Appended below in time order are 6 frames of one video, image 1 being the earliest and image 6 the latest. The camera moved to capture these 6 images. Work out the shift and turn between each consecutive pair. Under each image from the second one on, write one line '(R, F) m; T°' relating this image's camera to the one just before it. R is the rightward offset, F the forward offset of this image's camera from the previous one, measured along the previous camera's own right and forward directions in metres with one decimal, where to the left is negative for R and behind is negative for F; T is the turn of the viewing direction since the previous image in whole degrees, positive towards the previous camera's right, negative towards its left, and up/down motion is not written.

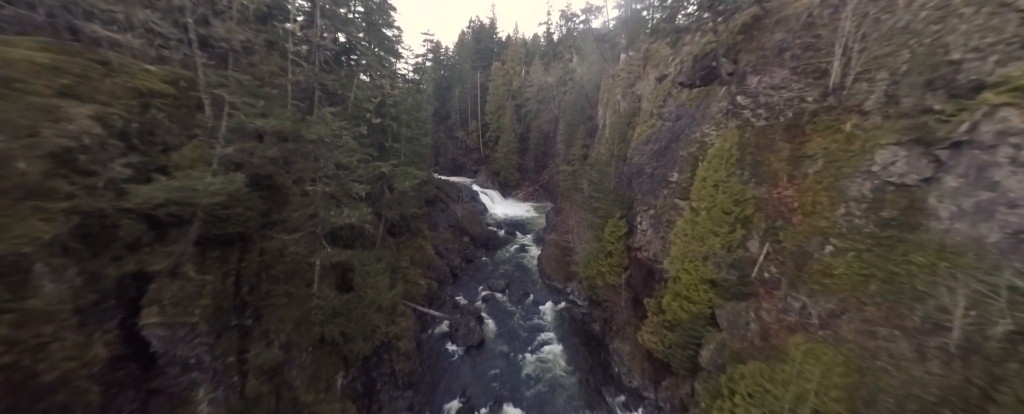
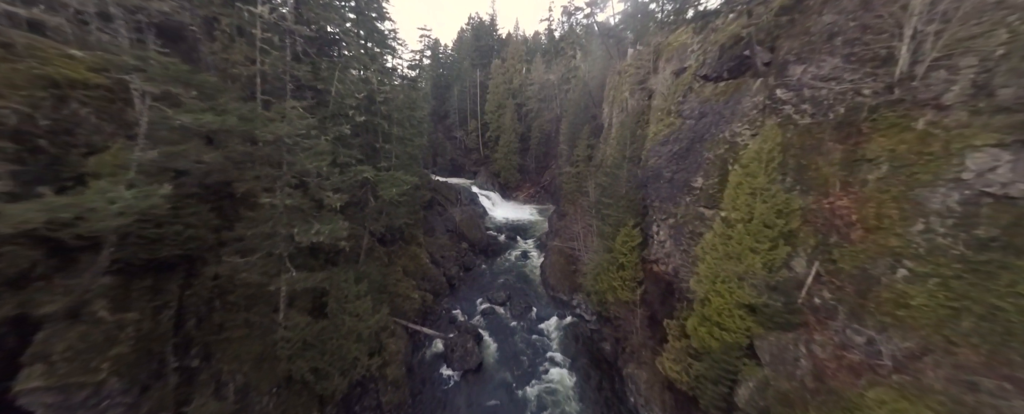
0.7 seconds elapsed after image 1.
(-0.1, +1.7) m; 0°
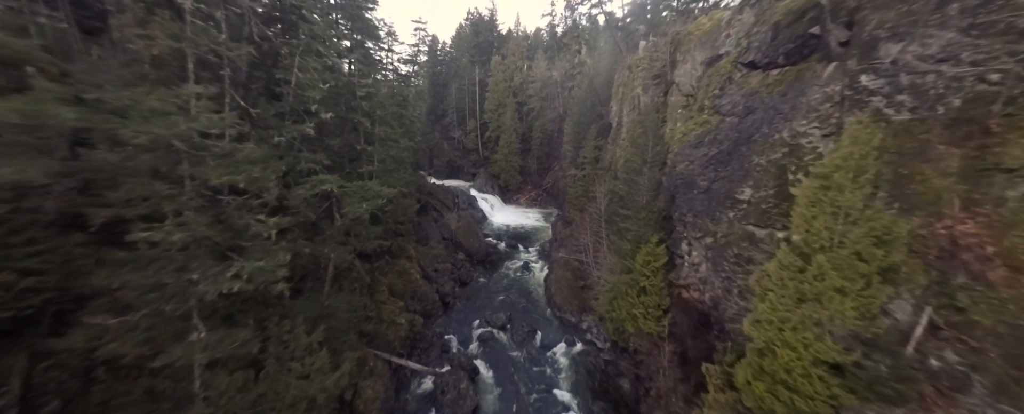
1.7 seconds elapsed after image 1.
(-0.1, +2.5) m; 0°
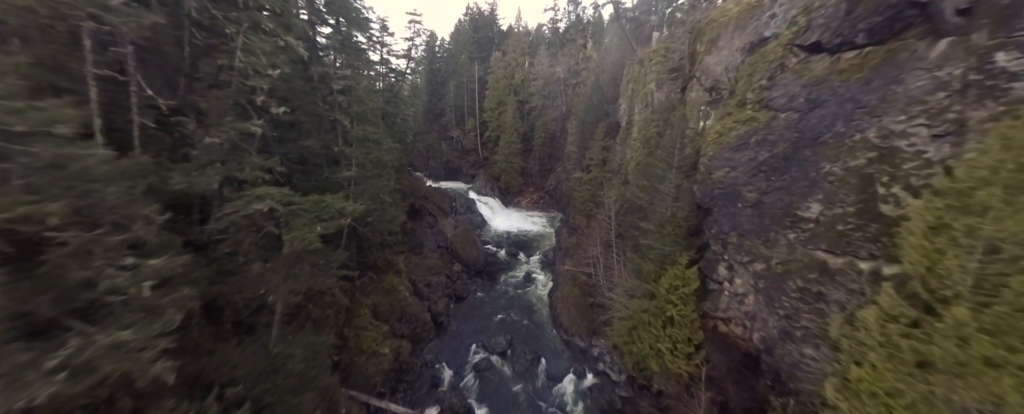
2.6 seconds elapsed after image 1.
(0.0, +2.2) m; 0°
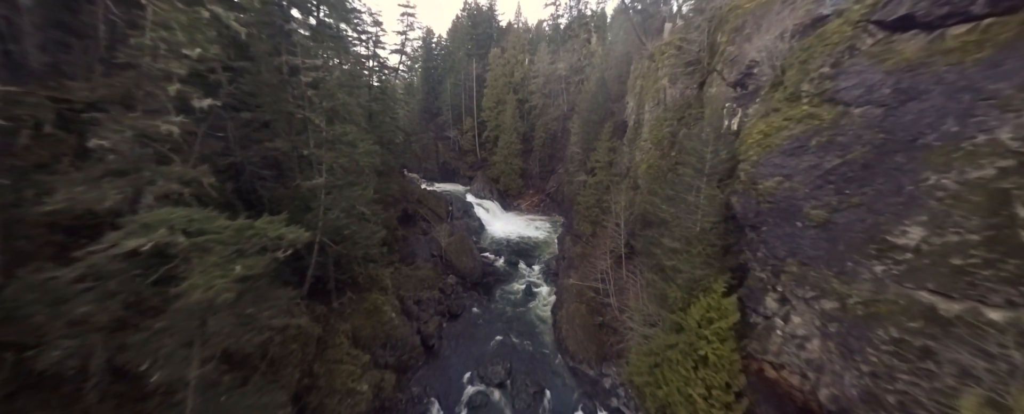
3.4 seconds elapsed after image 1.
(0.0, +2.0) m; 0°
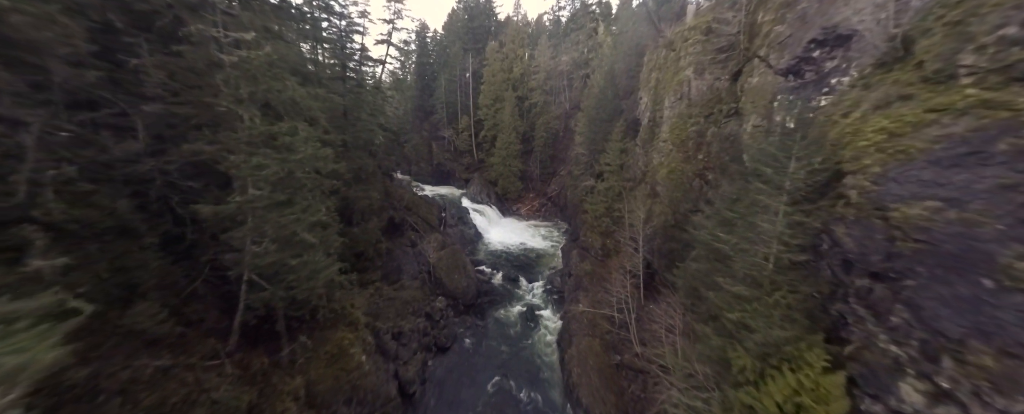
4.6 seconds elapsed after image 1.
(0.0, +3.0) m; 0°
